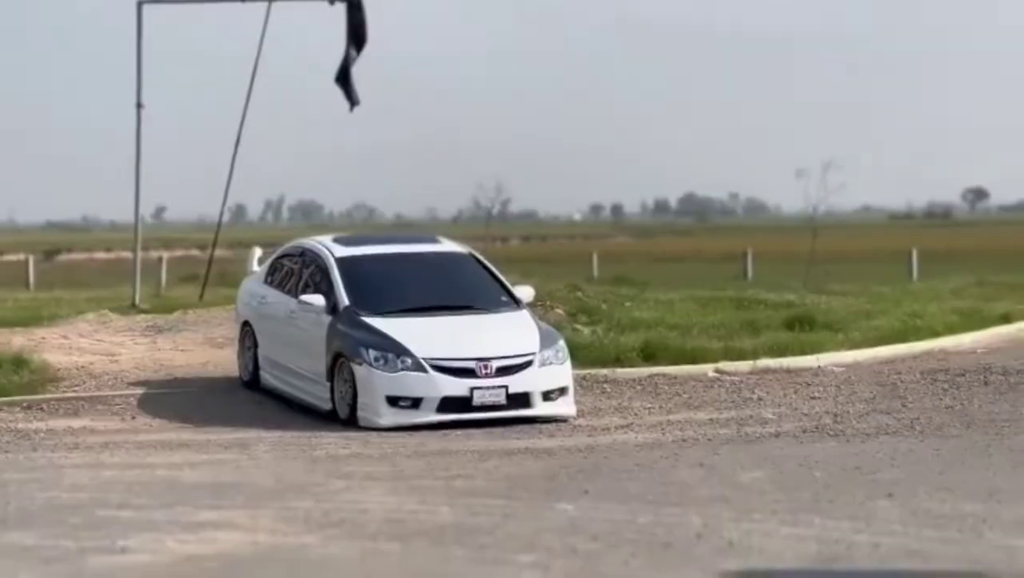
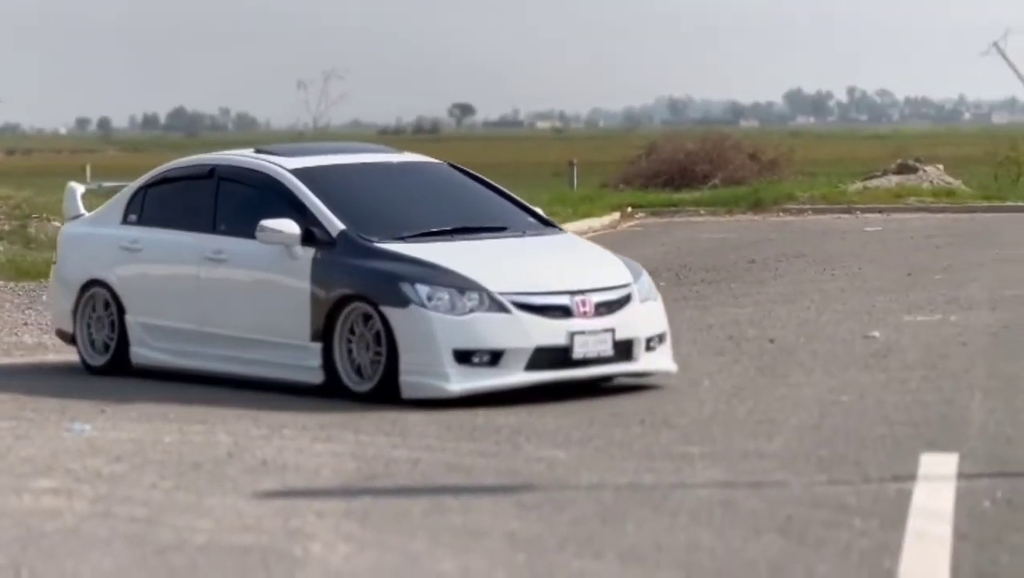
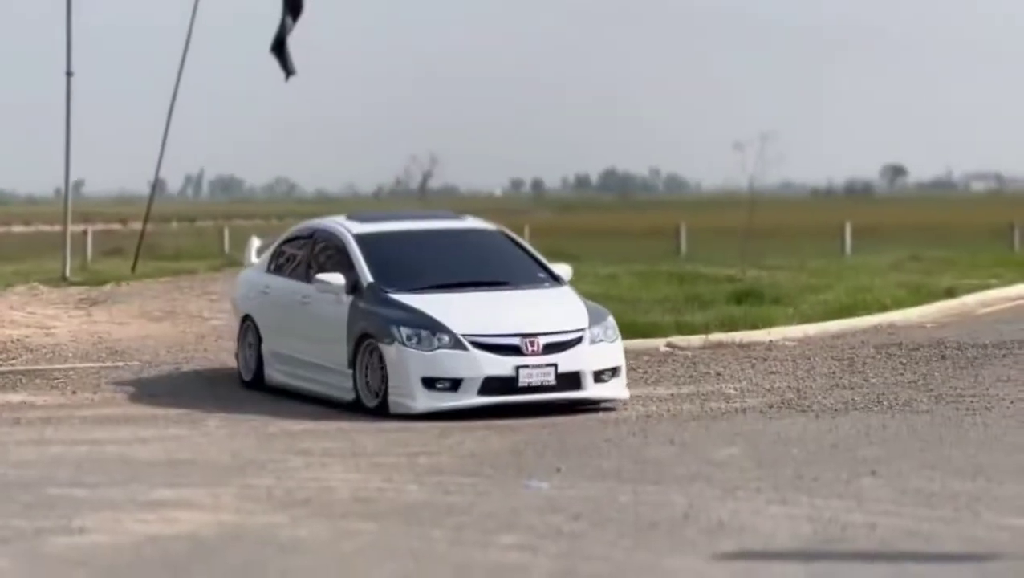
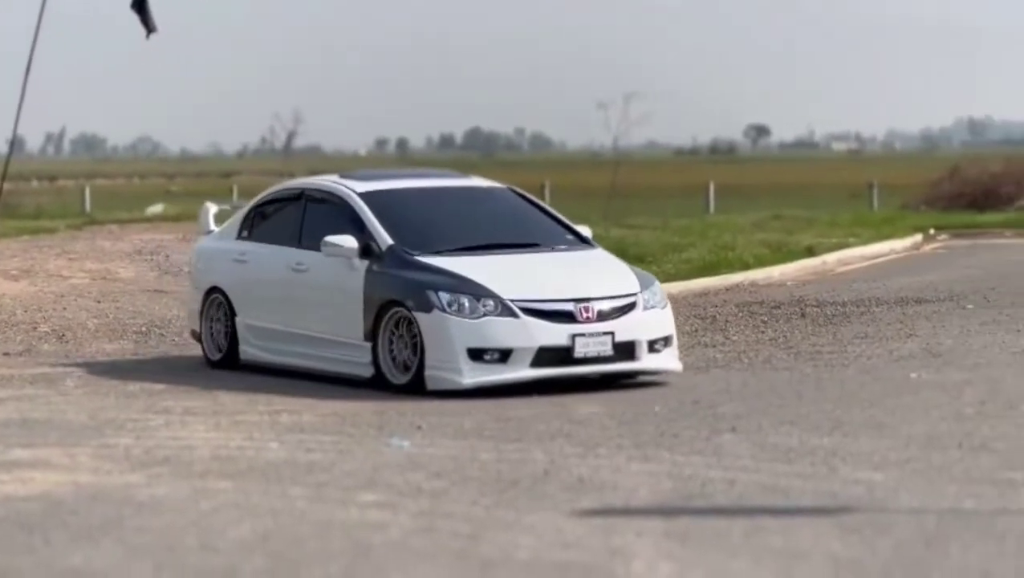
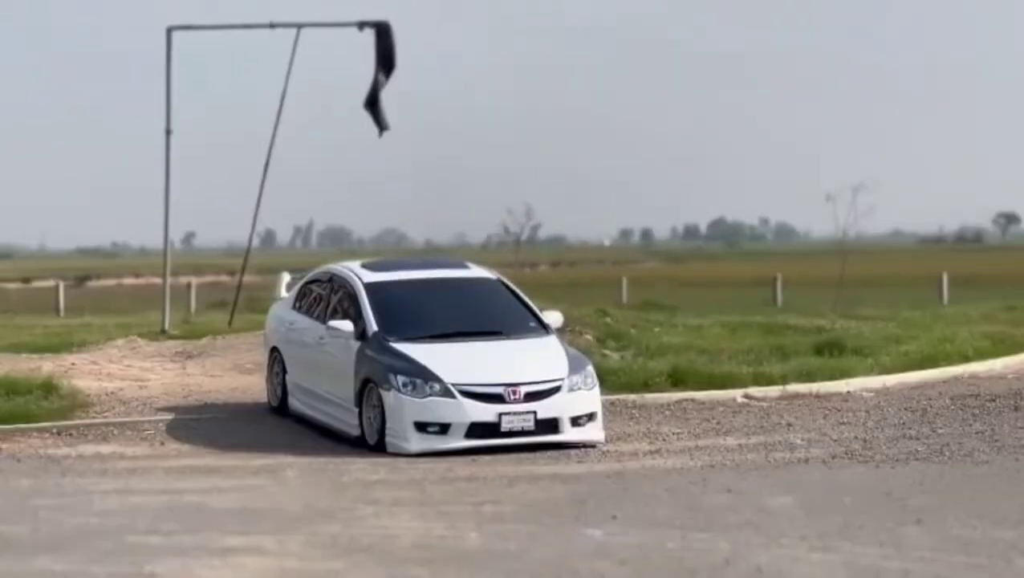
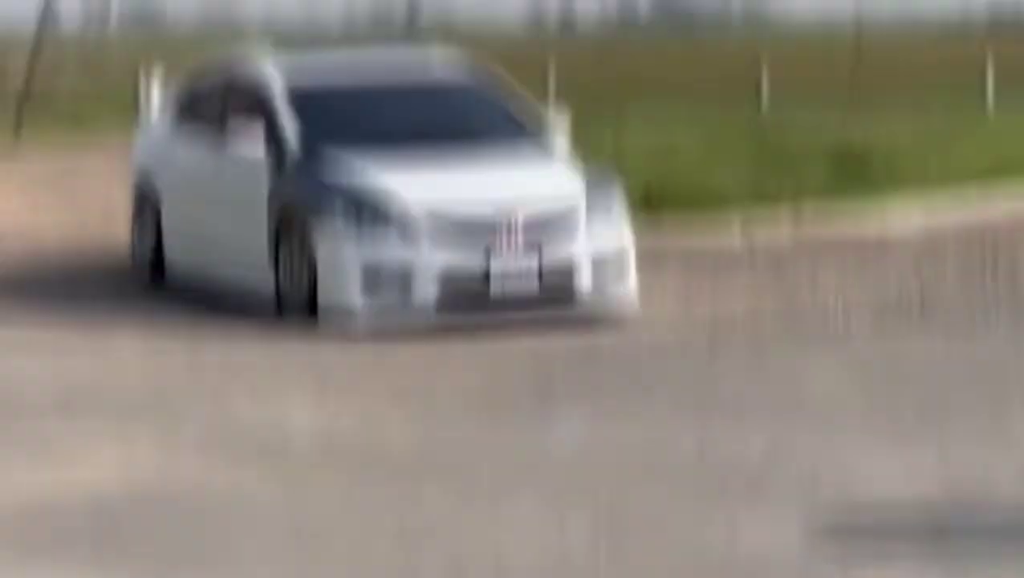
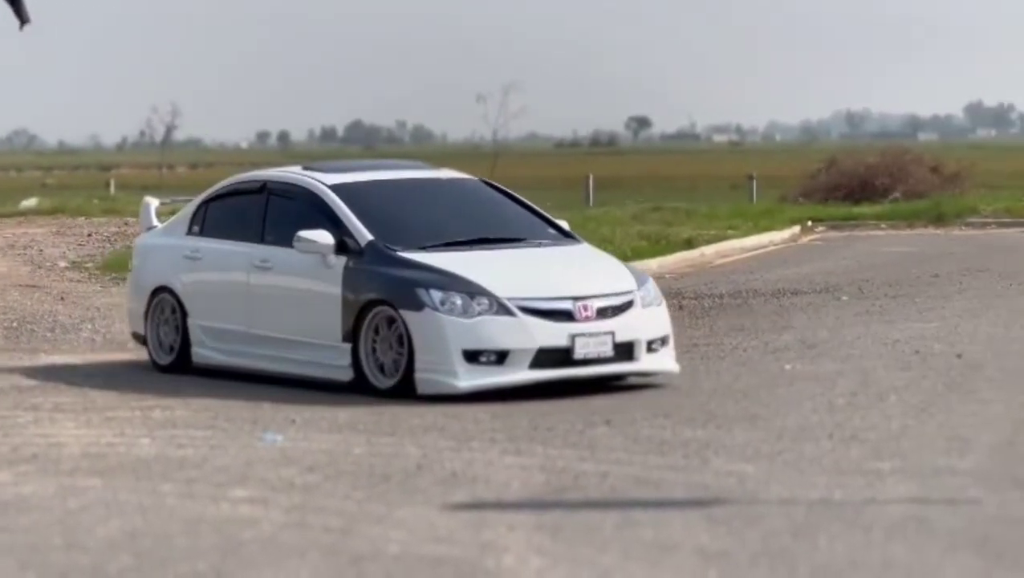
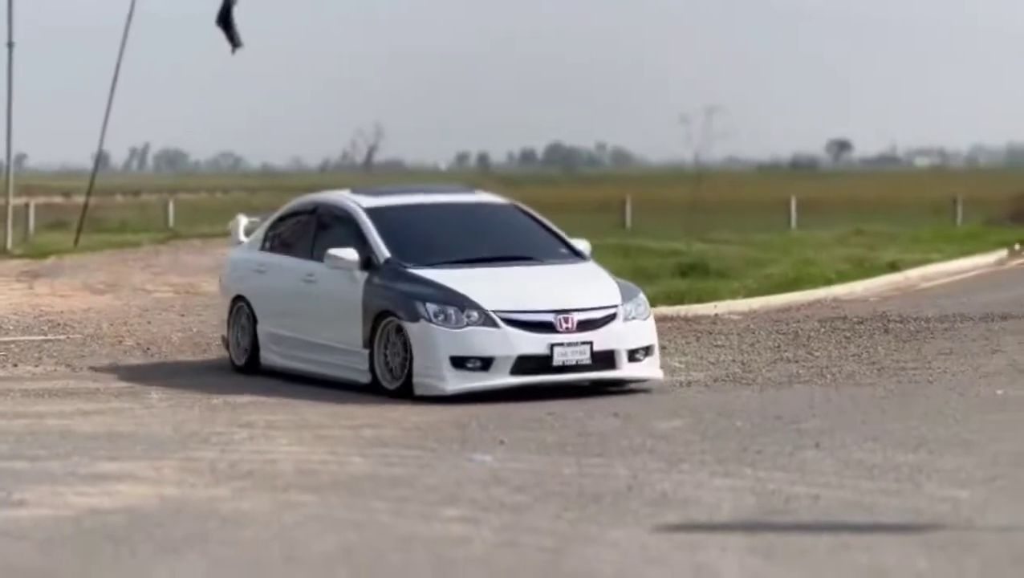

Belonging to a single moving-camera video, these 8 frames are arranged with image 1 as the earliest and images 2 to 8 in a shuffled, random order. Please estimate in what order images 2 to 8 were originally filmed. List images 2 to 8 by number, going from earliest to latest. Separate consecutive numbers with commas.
5, 6, 3, 8, 4, 7, 2
